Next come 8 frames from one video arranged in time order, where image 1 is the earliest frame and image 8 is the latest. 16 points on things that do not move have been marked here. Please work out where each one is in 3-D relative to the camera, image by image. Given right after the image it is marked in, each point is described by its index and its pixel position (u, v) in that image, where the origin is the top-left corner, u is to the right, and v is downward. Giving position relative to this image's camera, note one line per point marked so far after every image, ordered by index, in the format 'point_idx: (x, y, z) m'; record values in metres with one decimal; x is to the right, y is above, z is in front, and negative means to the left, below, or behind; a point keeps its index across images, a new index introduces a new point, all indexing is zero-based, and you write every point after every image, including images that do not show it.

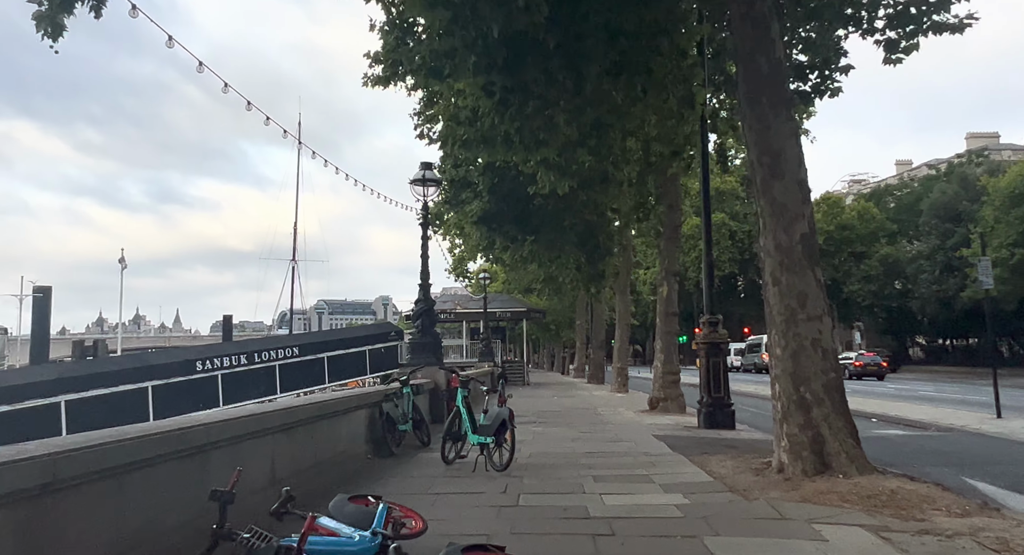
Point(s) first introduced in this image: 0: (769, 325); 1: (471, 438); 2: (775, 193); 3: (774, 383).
0: (+3.2, -0.6, +8.8) m
1: (-0.5, -2.1, +9.0) m
2: (+3.2, +1.0, +8.7) m
3: (+3.2, -1.3, +8.7) m
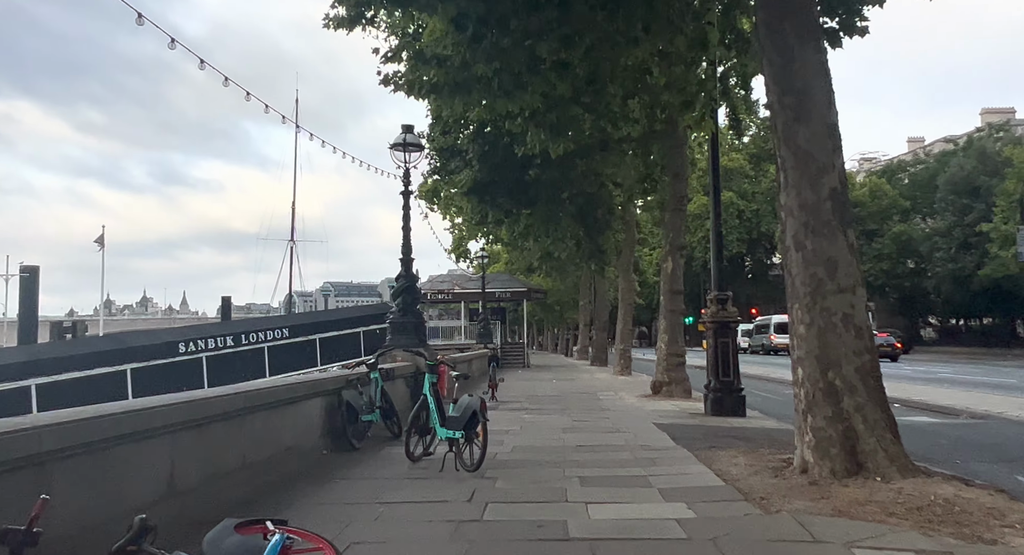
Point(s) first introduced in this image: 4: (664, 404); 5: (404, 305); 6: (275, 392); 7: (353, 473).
0: (+2.9, -0.2, +7.4) m
1: (-0.8, -1.7, +7.7) m
2: (+2.9, +1.4, +7.3) m
3: (+2.9, -0.9, +7.3) m
4: (+3.4, -2.8, +15.9) m
5: (-2.2, -0.6, +14.7) m
6: (-2.3, -1.1, +7.1) m
7: (-1.7, -2.1, +7.6) m
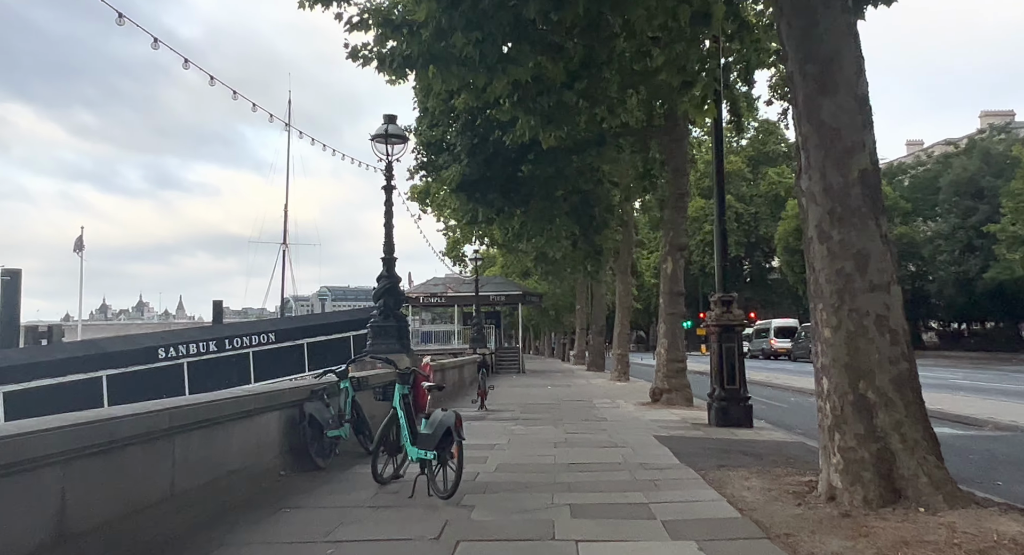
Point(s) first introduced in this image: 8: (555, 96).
0: (+2.7, -0.2, +6.4) m
1: (-1.0, -1.6, +6.7) m
2: (+2.8, +1.4, +6.3) m
3: (+2.8, -0.9, +6.3) m
4: (+3.2, -2.9, +14.9) m
5: (-2.4, -0.6, +13.7) m
6: (-2.5, -1.1, +6.1) m
7: (-1.9, -2.1, +6.6) m
8: (+0.7, +3.0, +11.7) m
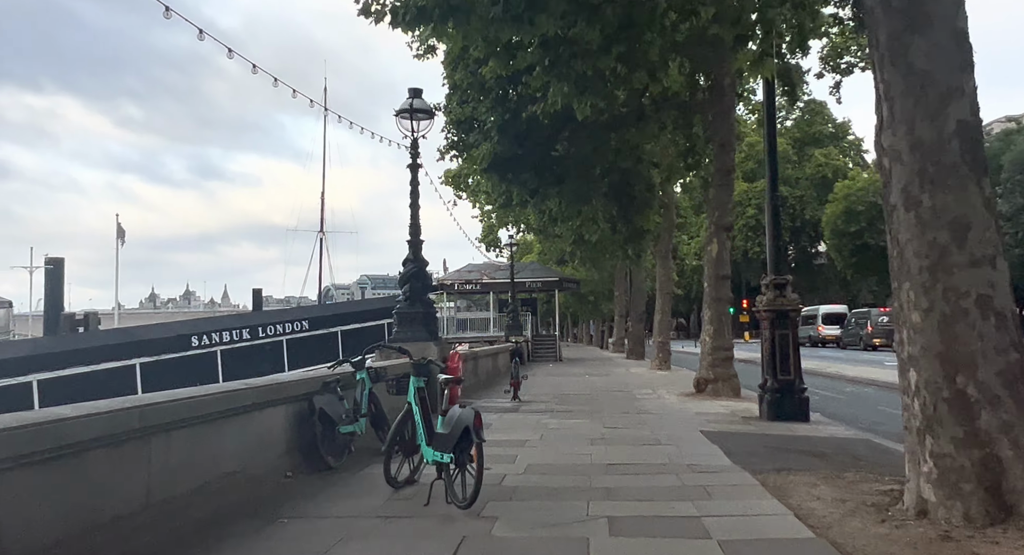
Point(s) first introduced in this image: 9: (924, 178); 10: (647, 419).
0: (+3.0, 0.0, +5.4) m
1: (-0.7, -1.5, +5.9) m
2: (+3.0, +1.6, +5.3) m
3: (+3.0, -0.7, +5.3) m
4: (+3.9, -2.5, +13.9) m
5: (-1.8, -0.3, +12.9) m
6: (-2.3, -0.9, +5.4) m
7: (-1.6, -1.9, +5.9) m
8: (+1.2, +3.3, +10.7) m
9: (+3.0, +0.7, +5.2) m
10: (+2.2, -2.3, +11.5) m
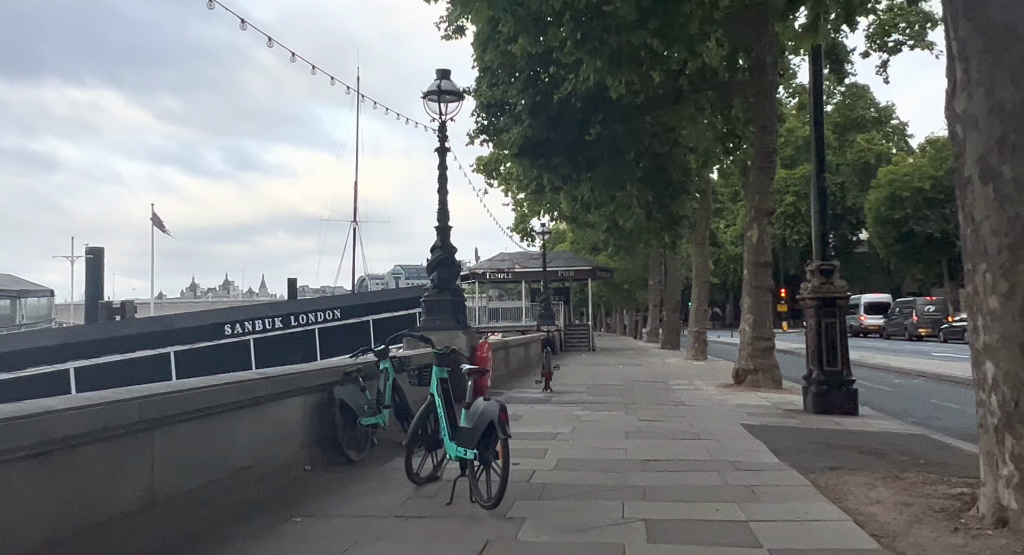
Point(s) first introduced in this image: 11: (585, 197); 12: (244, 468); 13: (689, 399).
0: (+3.2, +0.1, +4.9) m
1: (-0.5, -1.3, +5.5) m
2: (+3.2, +1.8, +4.7) m
3: (+3.2, -0.6, +4.8) m
4: (+4.5, -2.3, +13.3) m
5: (-1.3, -0.1, +12.6) m
6: (-2.1, -0.8, +5.1) m
7: (-1.4, -1.7, +5.5) m
8: (+1.6, +3.5, +10.2) m
9: (+3.2, +0.9, +4.6) m
10: (+2.7, -2.1, +11.0) m
11: (+2.0, +2.2, +19.5) m
12: (-2.1, -1.5, +5.4) m
13: (+3.2, -2.2, +12.9) m
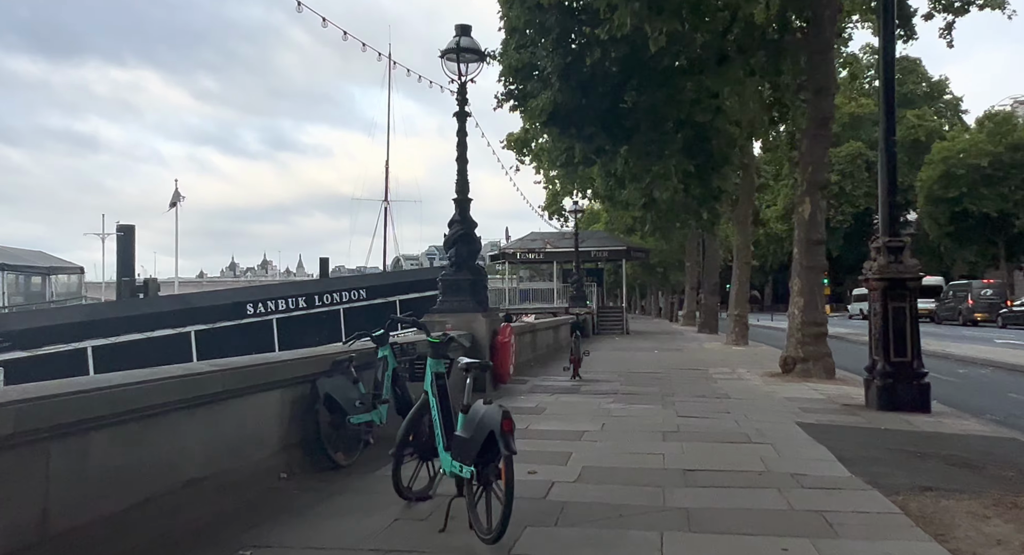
0: (+3.2, +0.3, +3.6) m
1: (-0.4, -1.1, +4.5) m
2: (+3.2, +1.9, +3.3) m
3: (+3.2, -0.4, +3.5) m
4: (+4.9, -1.9, +12.0) m
5: (-0.9, +0.3, +11.5) m
6: (-2.1, -0.6, +4.0) m
7: (-1.3, -1.6, +4.5) m
8: (+1.9, +3.8, +8.9) m
9: (+3.2, +1.0, +3.3) m
10: (+3.0, -1.8, +9.8) m
11: (+2.7, +2.8, +18.2) m
12: (-2.0, -1.3, +4.4) m
13: (+3.6, -1.8, +11.6) m
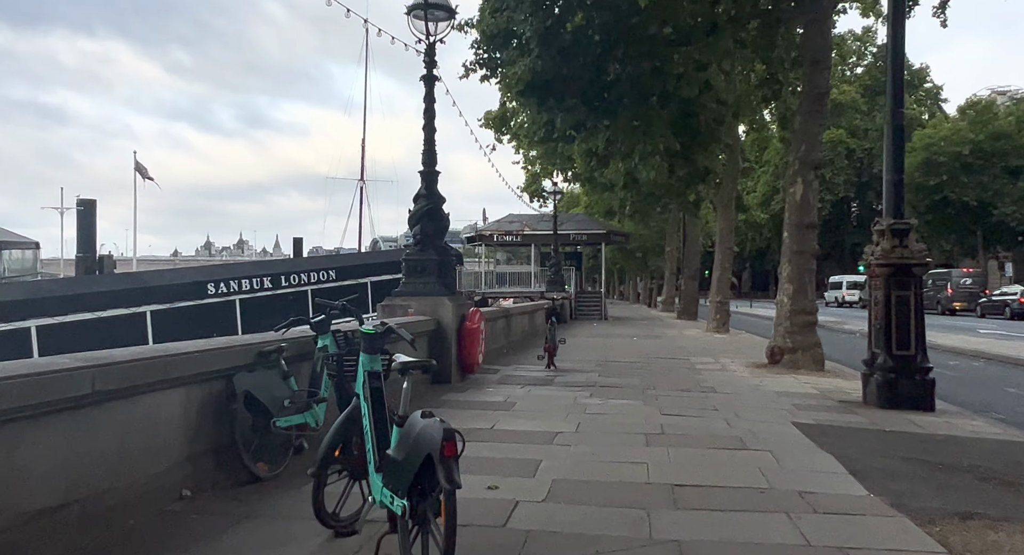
0: (+3.0, +0.3, +2.7) m
1: (-0.7, -1.0, +3.5) m
2: (+3.0, +2.0, +2.4) m
3: (+3.0, -0.4, +2.6) m
4: (+4.4, -1.7, +11.2) m
5: (-1.3, +0.6, +10.5) m
6: (-2.3, -0.5, +3.0) m
7: (-1.6, -1.4, +3.5) m
8: (+1.6, +4.0, +7.8) m
9: (+3.0, +1.0, +2.4) m
10: (+2.6, -1.6, +8.9) m
11: (+2.1, +3.2, +17.2) m
12: (-2.2, -1.1, +3.4) m
13: (+3.1, -1.6, +10.8) m
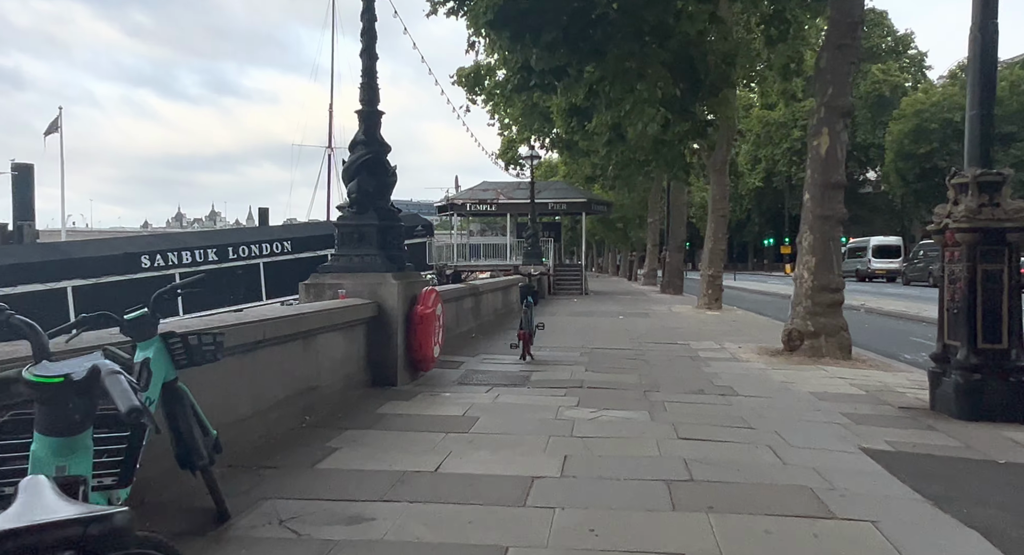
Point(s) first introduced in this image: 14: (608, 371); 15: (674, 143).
0: (+2.8, +0.4, +0.4) m
1: (-0.9, -0.9, +1.2) m
2: (+2.9, +2.0, +0.1) m
3: (+2.8, -0.3, +0.4) m
4: (+4.0, -1.3, +9.1) m
5: (-1.7, +0.9, +8.1) m
6: (-2.5, -0.4, +0.6) m
7: (-1.8, -1.3, +1.2) m
8: (+1.3, +4.2, +5.4) m
9: (+2.9, +1.1, +0.1) m
10: (+2.2, -1.3, +6.7) m
11: (+1.5, +3.8, +14.8) m
12: (-2.4, -1.1, +1.1) m
13: (+2.7, -1.2, +8.6) m
14: (+1.2, -1.2, +9.1) m
15: (+3.9, +3.1, +16.8) m
